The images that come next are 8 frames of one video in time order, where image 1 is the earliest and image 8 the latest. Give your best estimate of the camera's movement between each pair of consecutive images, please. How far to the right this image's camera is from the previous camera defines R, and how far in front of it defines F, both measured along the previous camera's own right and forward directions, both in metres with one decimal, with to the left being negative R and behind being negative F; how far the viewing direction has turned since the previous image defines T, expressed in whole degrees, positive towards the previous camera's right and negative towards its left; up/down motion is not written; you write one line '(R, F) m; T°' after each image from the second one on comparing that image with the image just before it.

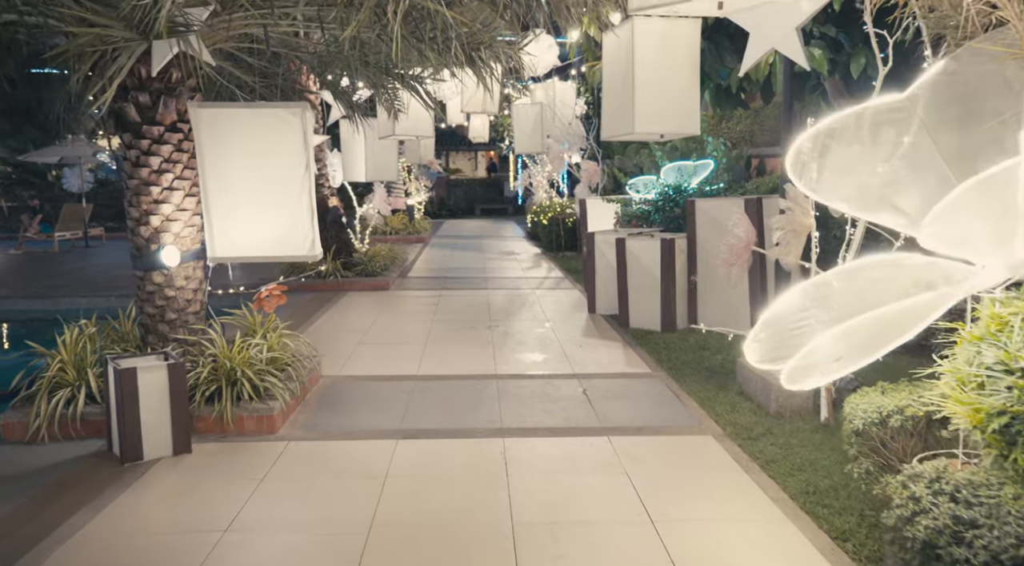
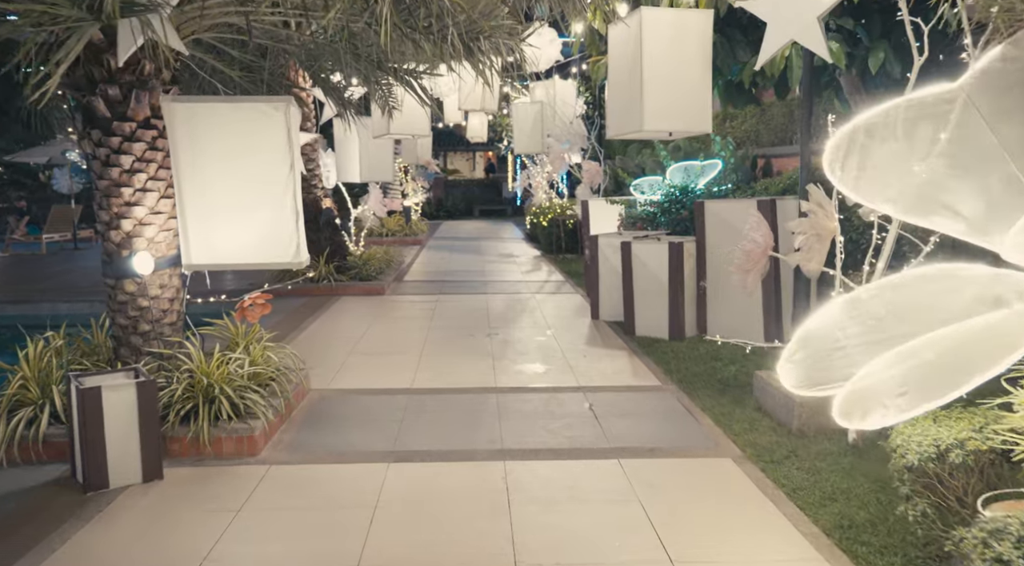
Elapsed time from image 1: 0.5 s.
(0.0, +0.4) m; 0°
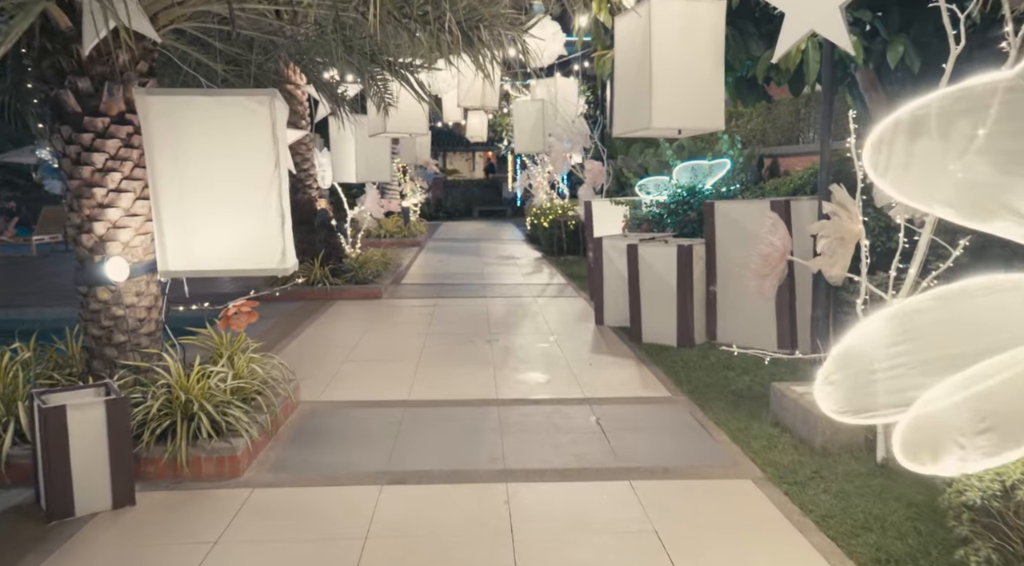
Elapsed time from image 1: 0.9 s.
(0.0, +0.3) m; 0°
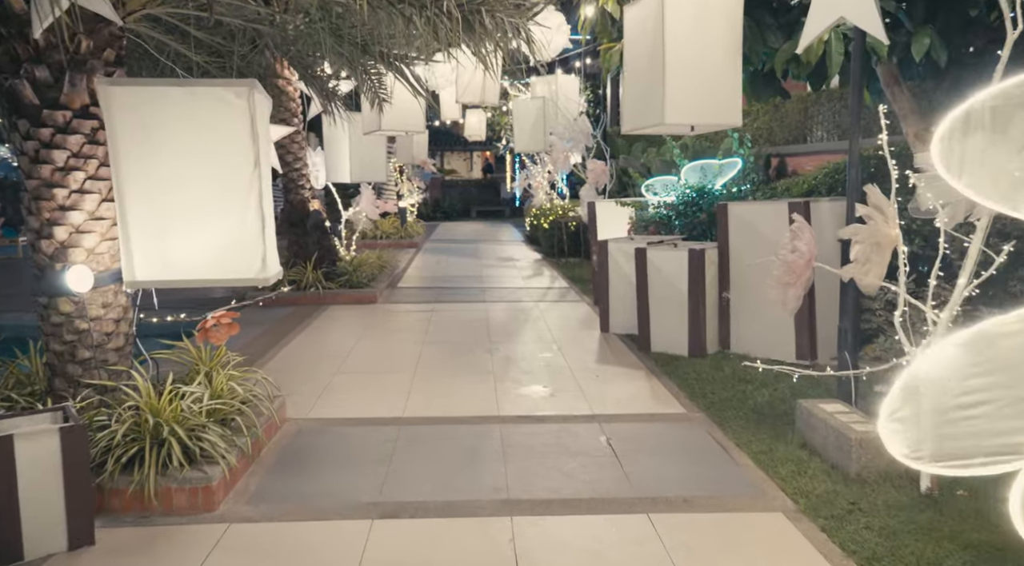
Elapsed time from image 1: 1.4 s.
(0.0, +0.4) m; 0°
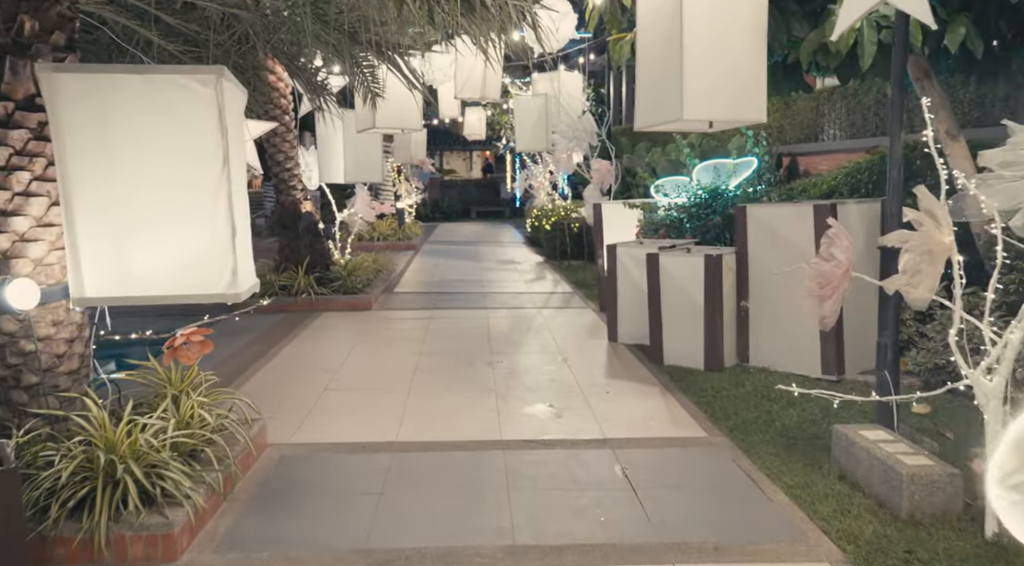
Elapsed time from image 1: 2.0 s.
(0.0, +0.5) m; 0°
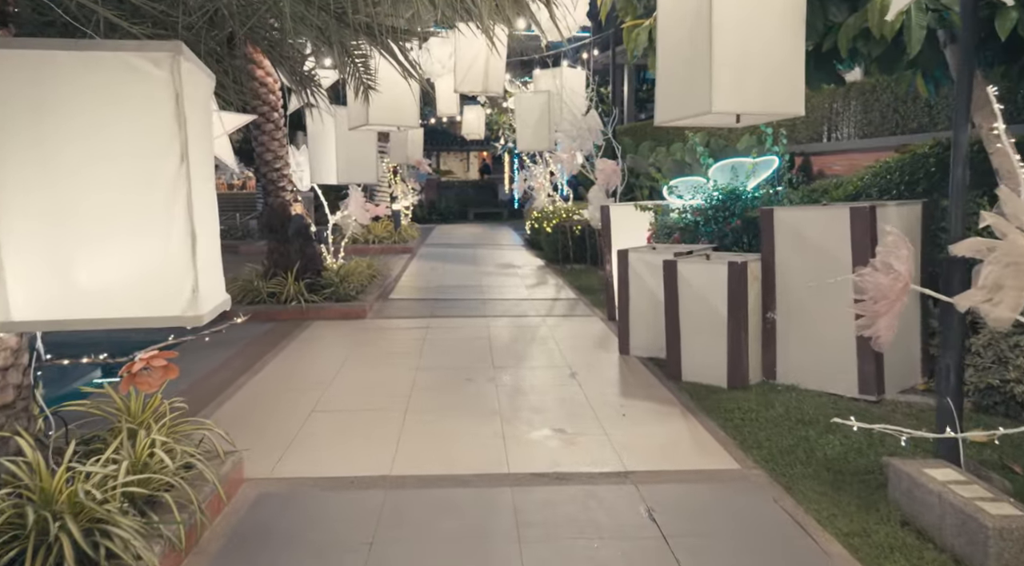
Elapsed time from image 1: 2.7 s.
(-0.1, +0.6) m; 0°
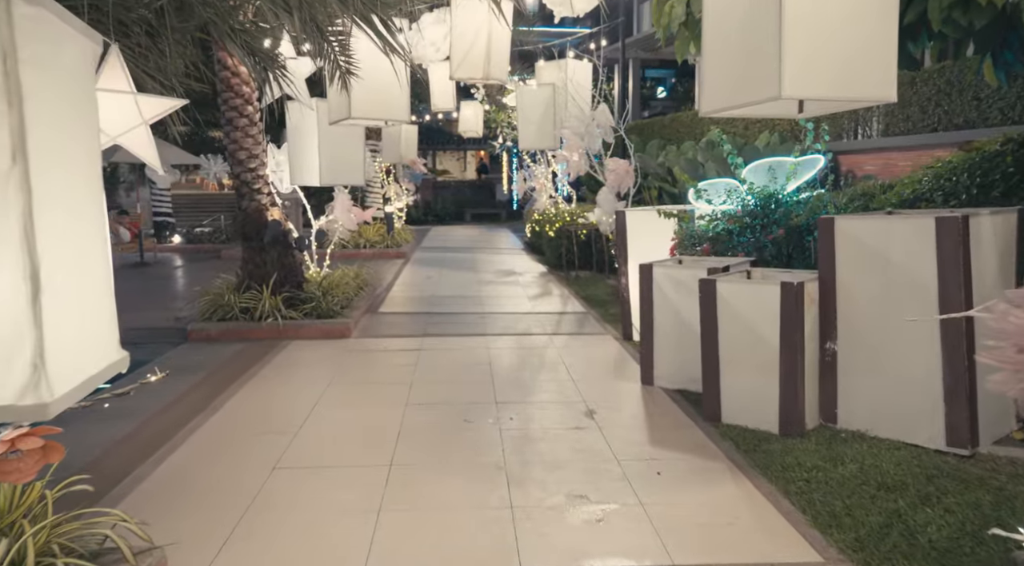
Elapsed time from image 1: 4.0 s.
(-0.1, +1.0) m; 0°
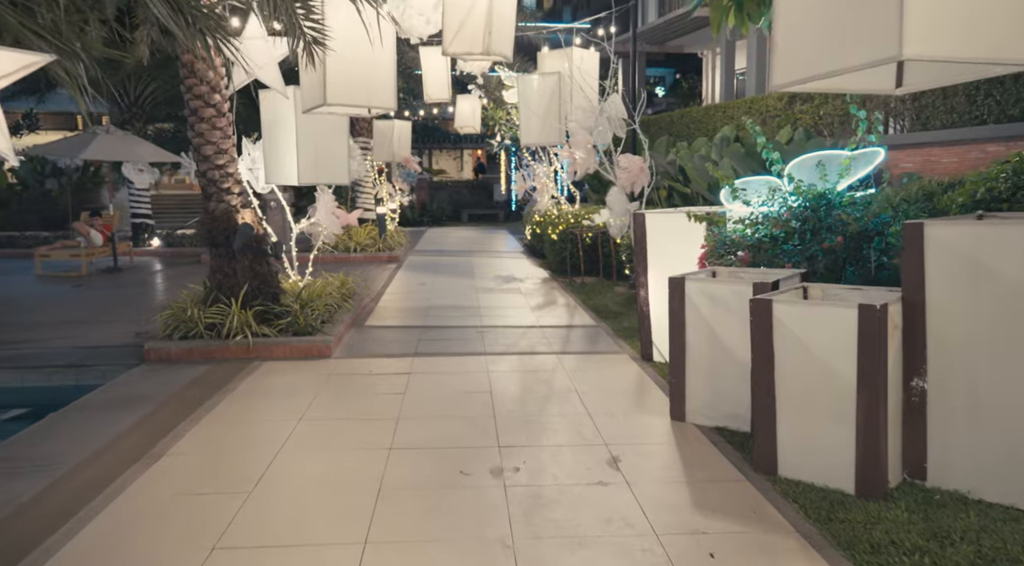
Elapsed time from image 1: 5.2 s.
(-0.1, +1.0) m; 0°
